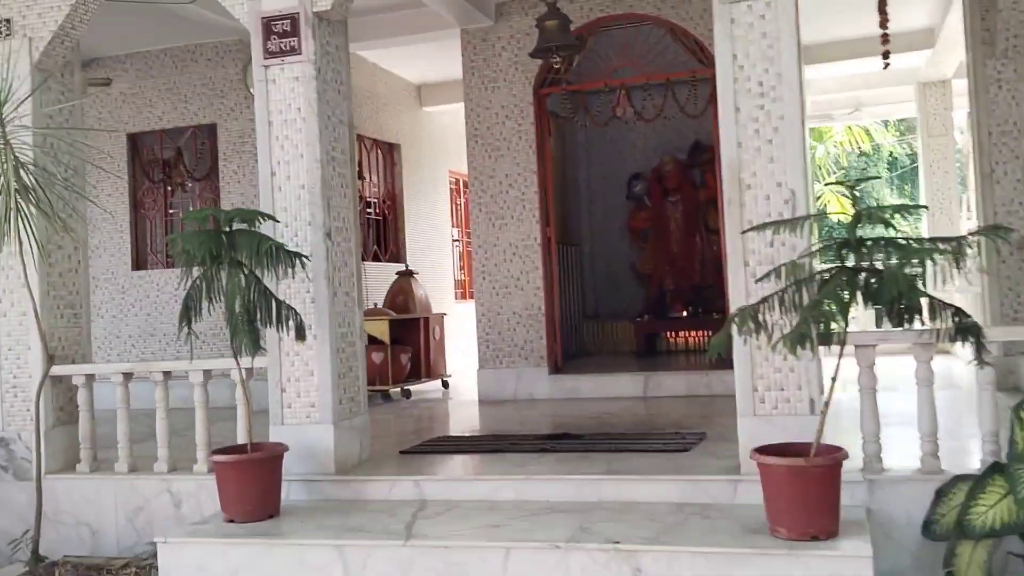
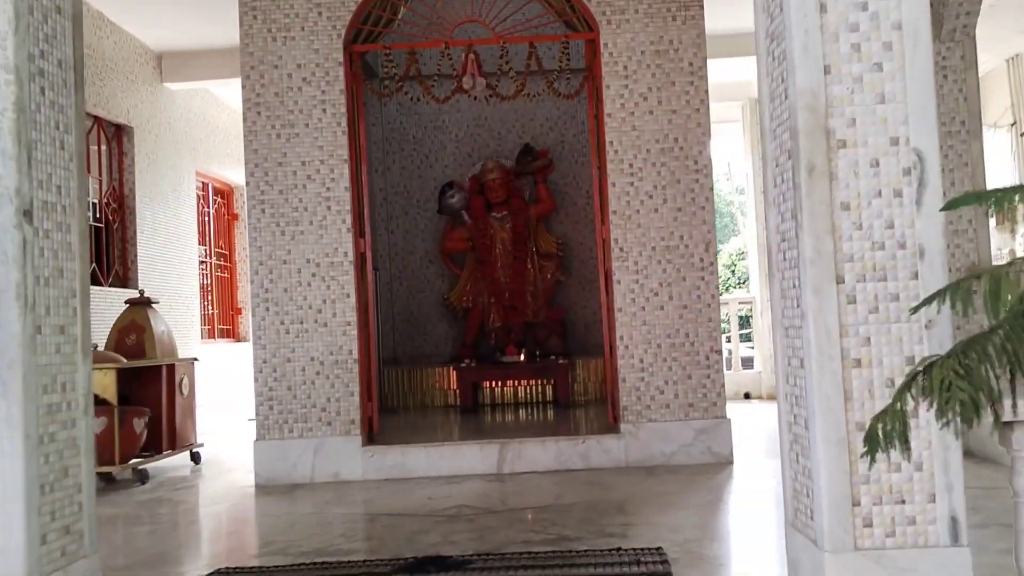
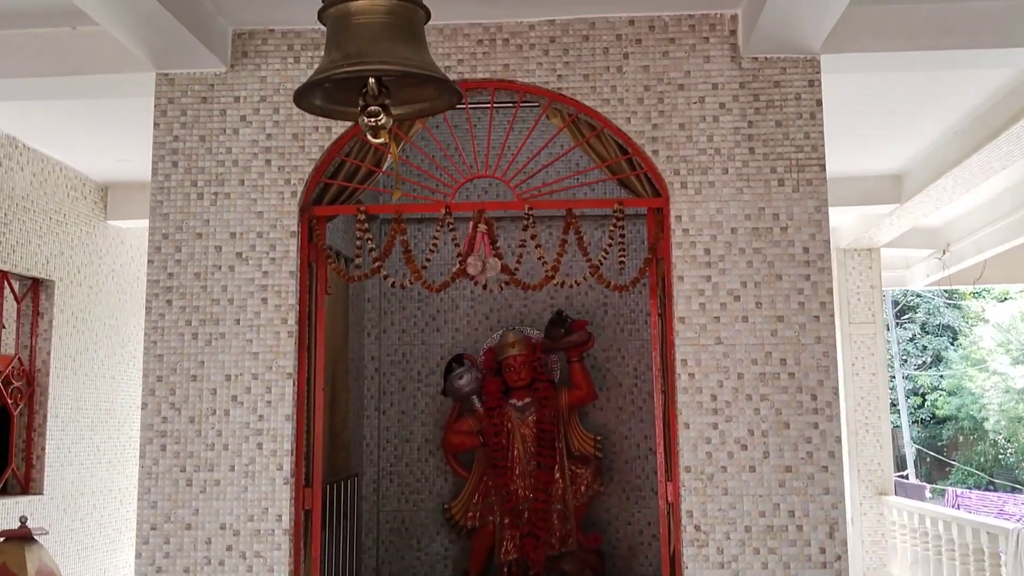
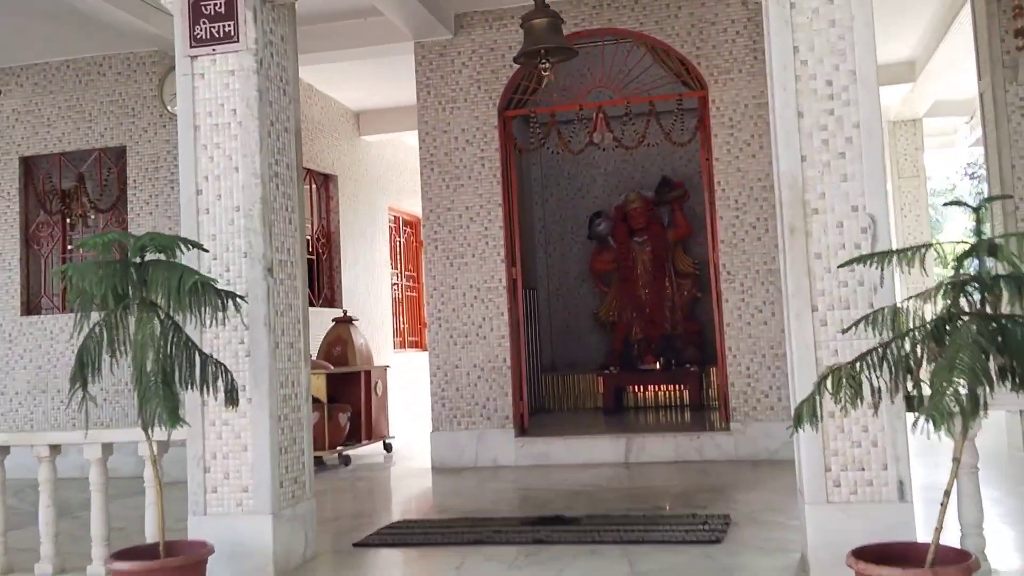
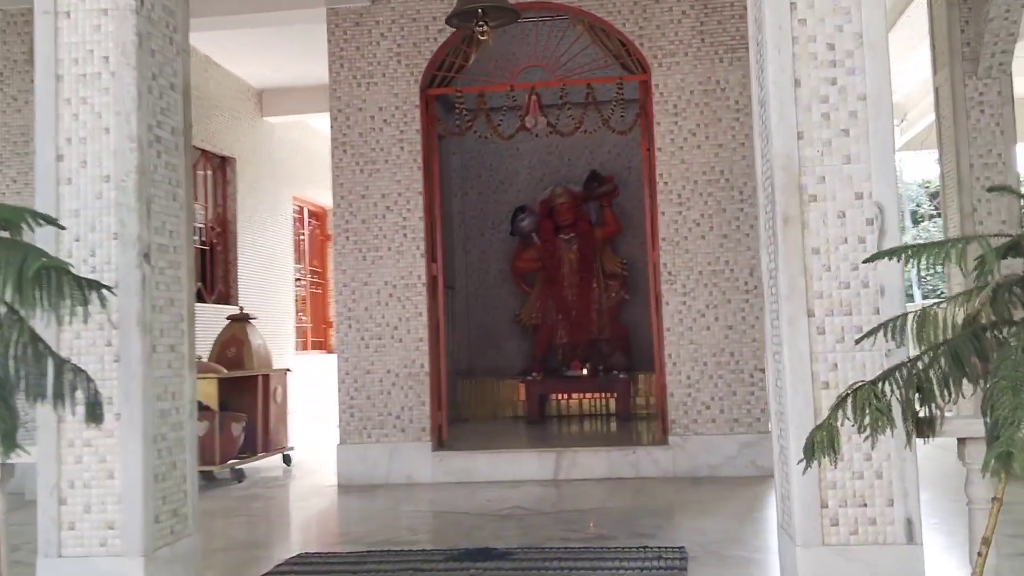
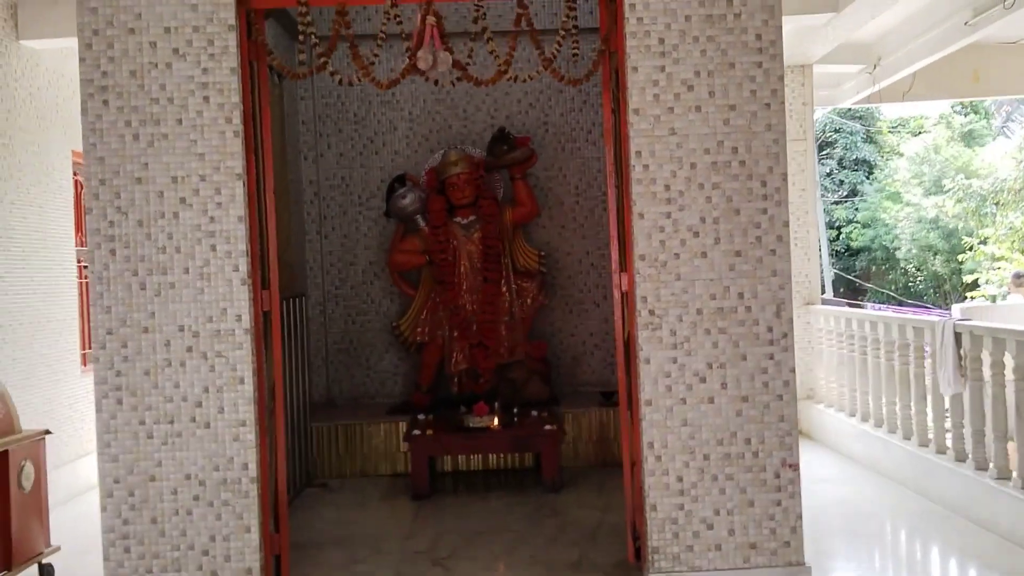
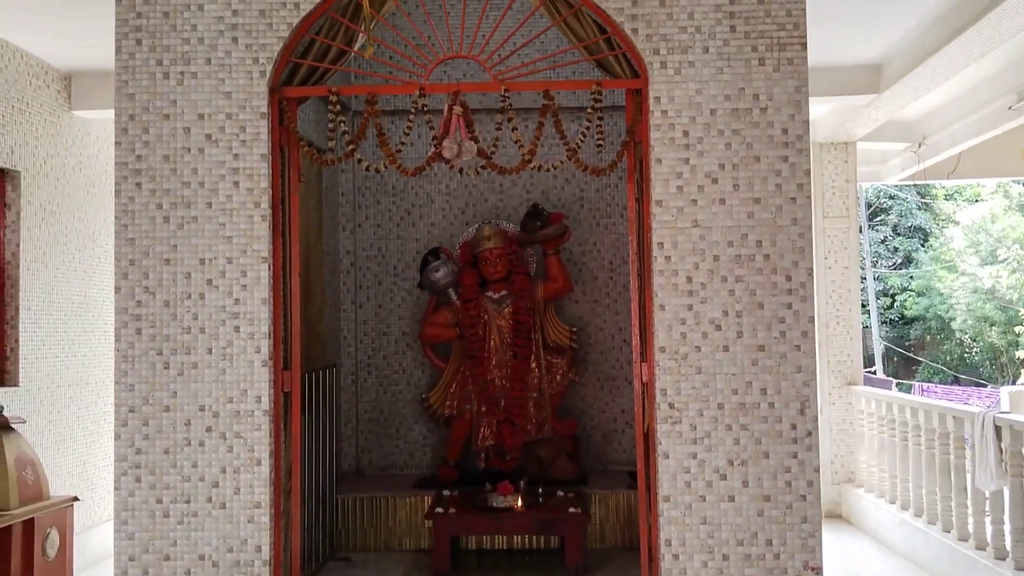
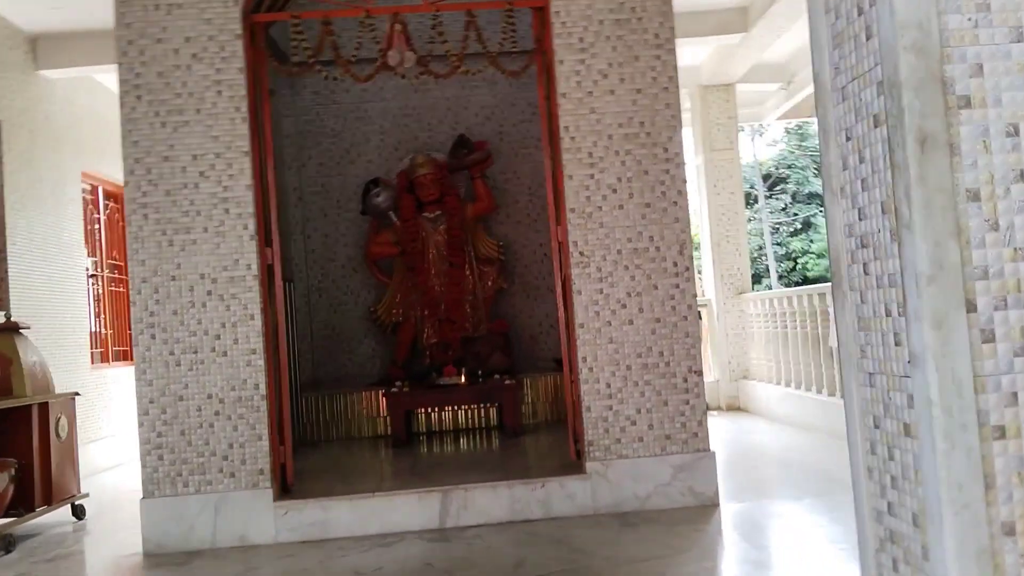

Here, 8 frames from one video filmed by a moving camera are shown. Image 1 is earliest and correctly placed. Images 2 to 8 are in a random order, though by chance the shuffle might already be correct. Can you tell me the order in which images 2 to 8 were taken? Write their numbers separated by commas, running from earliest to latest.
4, 5, 2, 8, 6, 7, 3
